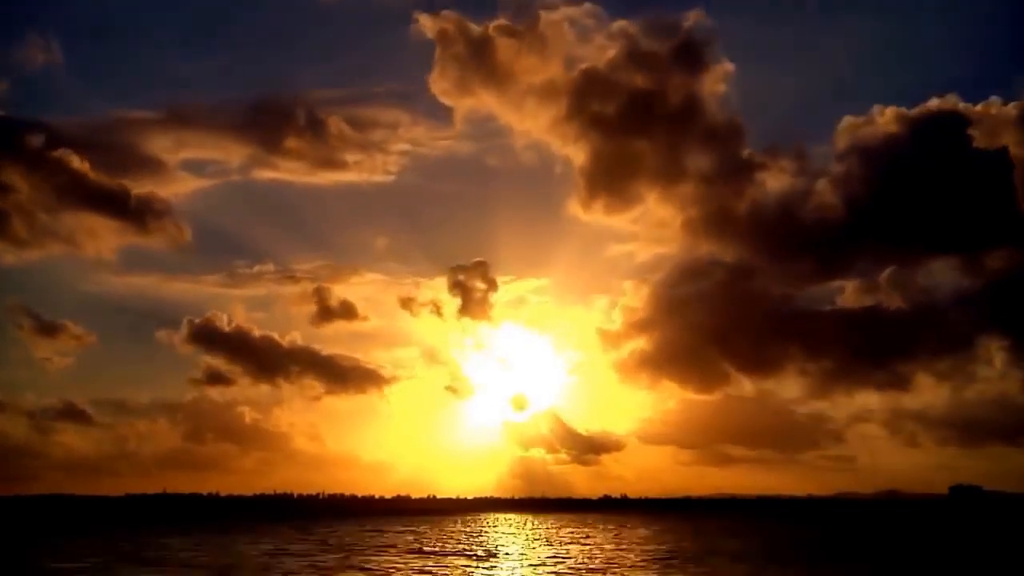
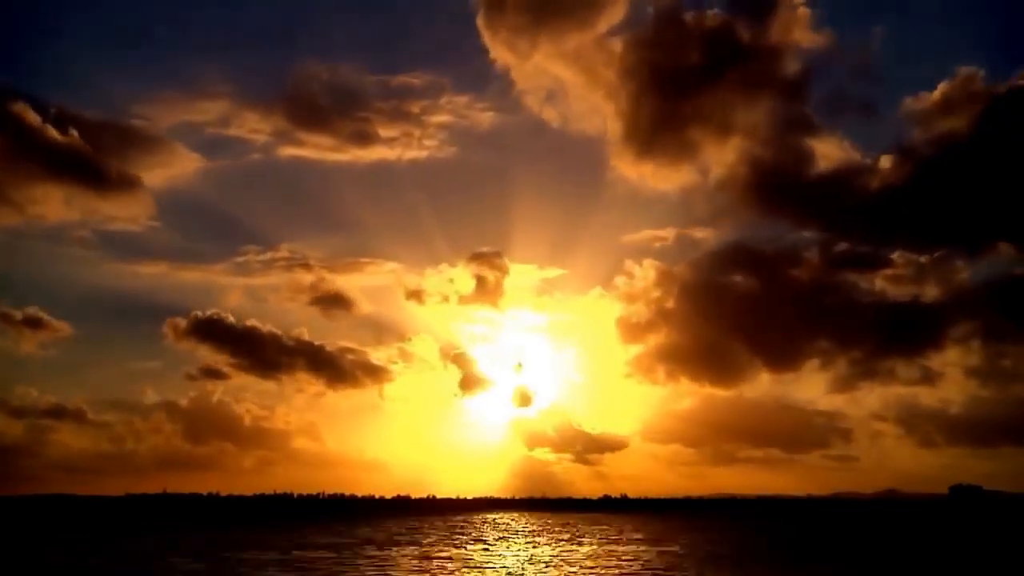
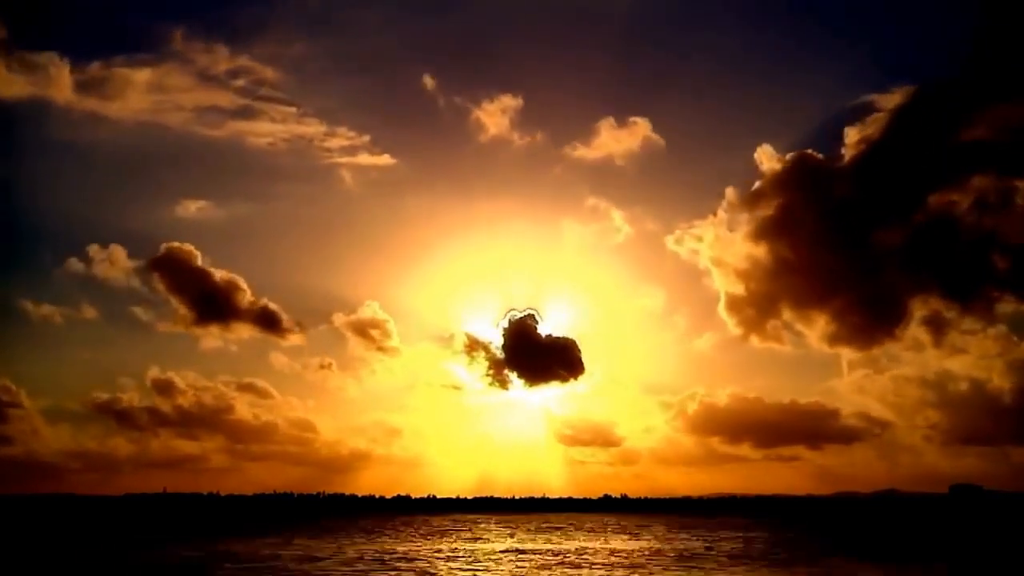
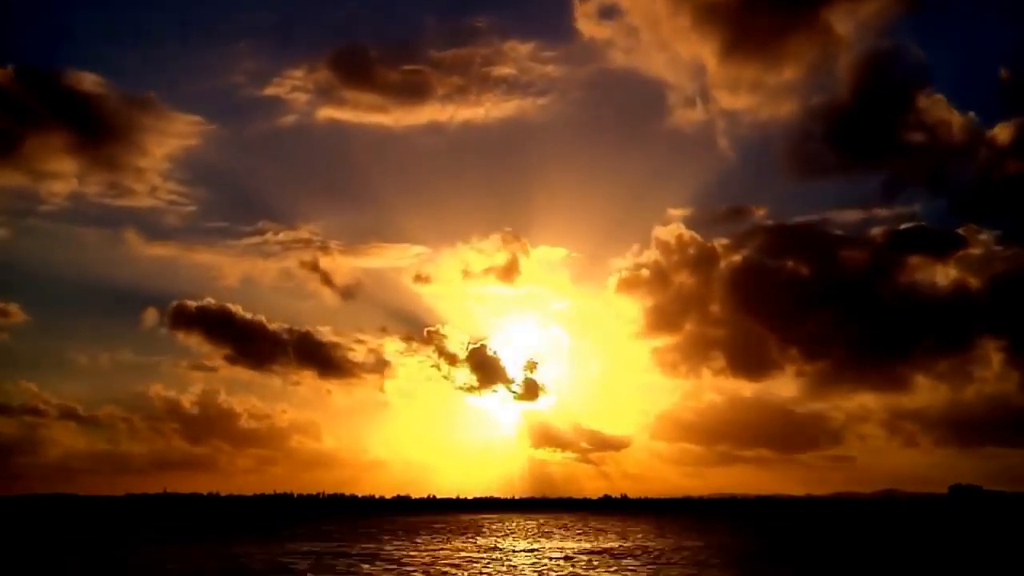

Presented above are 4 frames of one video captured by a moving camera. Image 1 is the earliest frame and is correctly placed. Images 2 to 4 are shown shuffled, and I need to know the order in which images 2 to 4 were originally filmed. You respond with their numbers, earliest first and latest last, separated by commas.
2, 4, 3
